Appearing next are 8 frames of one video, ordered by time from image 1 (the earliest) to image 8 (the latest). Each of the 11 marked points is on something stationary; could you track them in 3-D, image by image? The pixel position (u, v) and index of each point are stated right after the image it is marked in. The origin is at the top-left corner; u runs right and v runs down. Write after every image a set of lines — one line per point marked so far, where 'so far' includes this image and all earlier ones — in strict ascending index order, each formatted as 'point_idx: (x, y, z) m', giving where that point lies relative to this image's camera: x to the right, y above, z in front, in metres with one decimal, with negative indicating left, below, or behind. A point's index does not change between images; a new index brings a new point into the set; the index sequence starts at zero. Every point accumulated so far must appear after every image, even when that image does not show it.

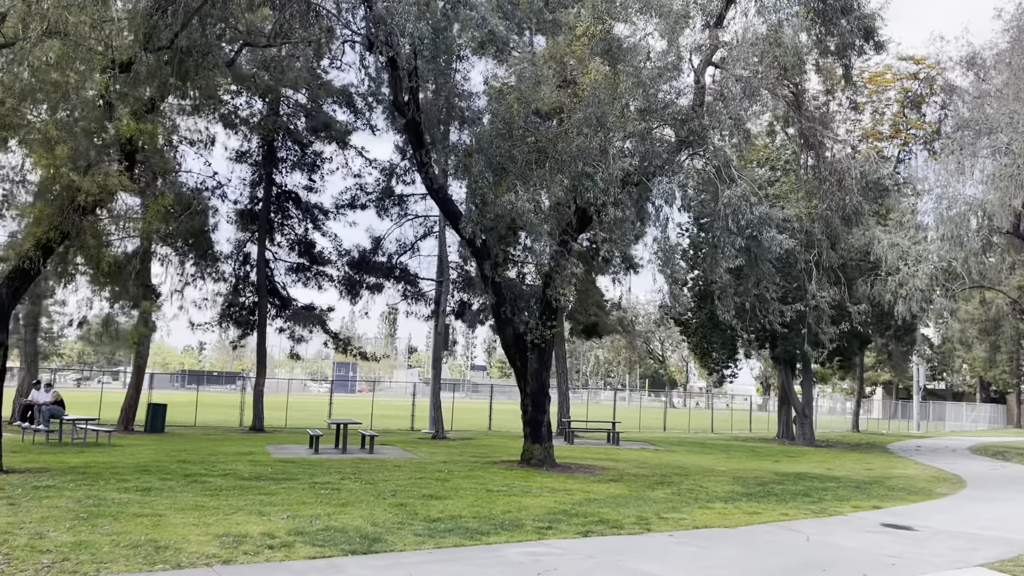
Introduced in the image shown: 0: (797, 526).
0: (+3.7, -3.1, +10.8) m
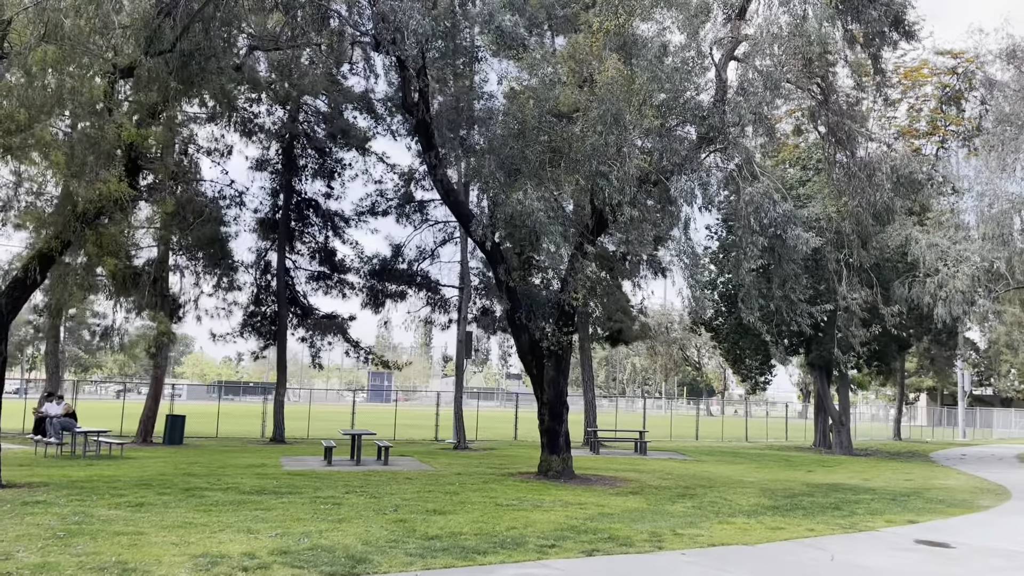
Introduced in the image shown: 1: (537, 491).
0: (+3.8, -3.1, +10.1) m
1: (+0.4, -3.5, +14.1) m
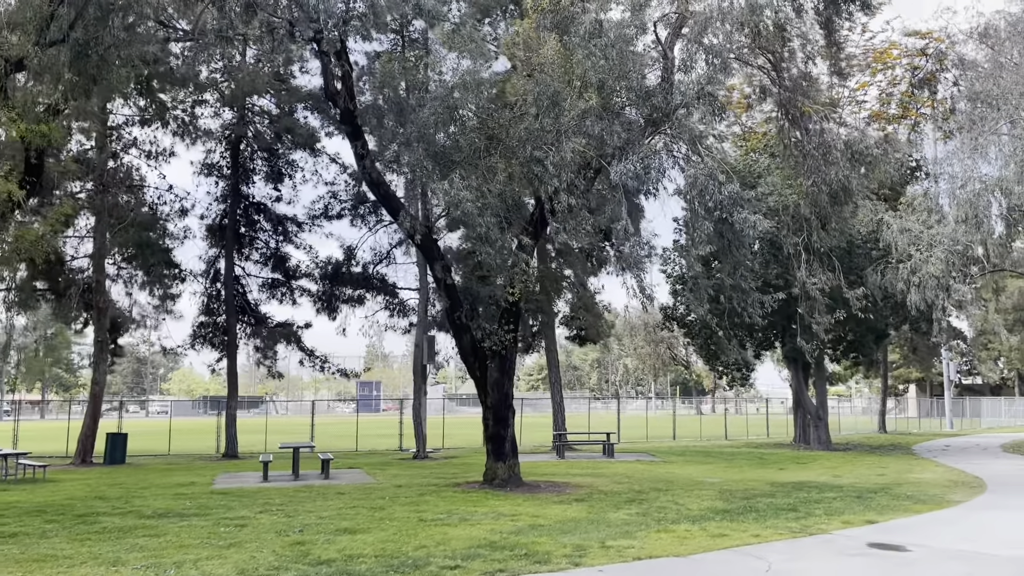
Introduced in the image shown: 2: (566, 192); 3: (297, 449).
0: (+2.8, -2.9, +9.1) m
1: (-0.6, -3.4, +13.1) m
2: (+0.9, +1.7, +14.5) m
3: (-4.7, -3.5, +18.0) m
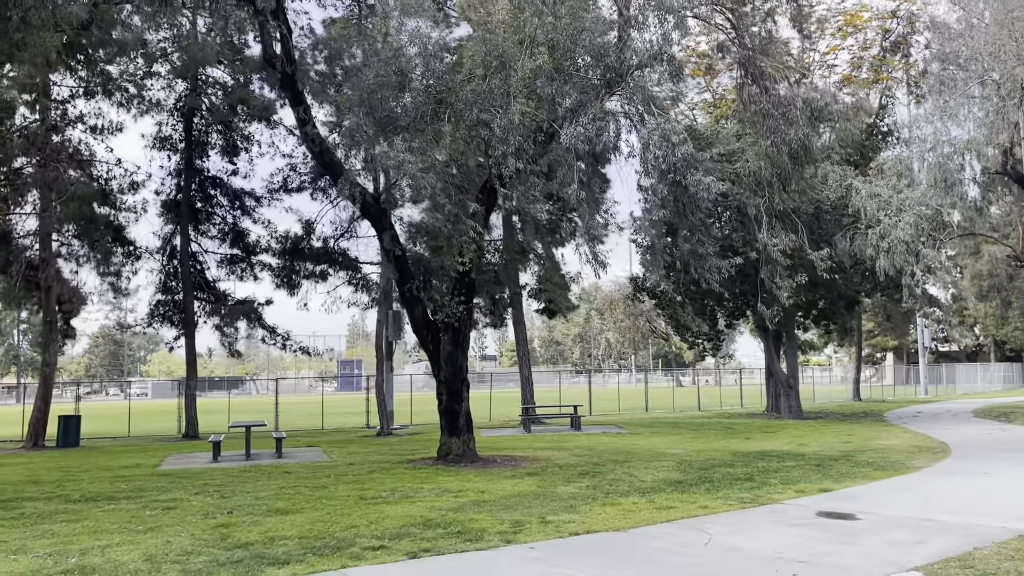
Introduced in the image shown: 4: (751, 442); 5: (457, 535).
0: (+2.0, -2.5, +8.7) m
1: (-1.4, -2.9, +12.7) m
2: (0.0, +2.2, +14.0) m
3: (-5.5, -3.0, +17.5) m
4: (+5.5, -3.5, +18.9) m
5: (-0.6, -2.5, +8.5) m
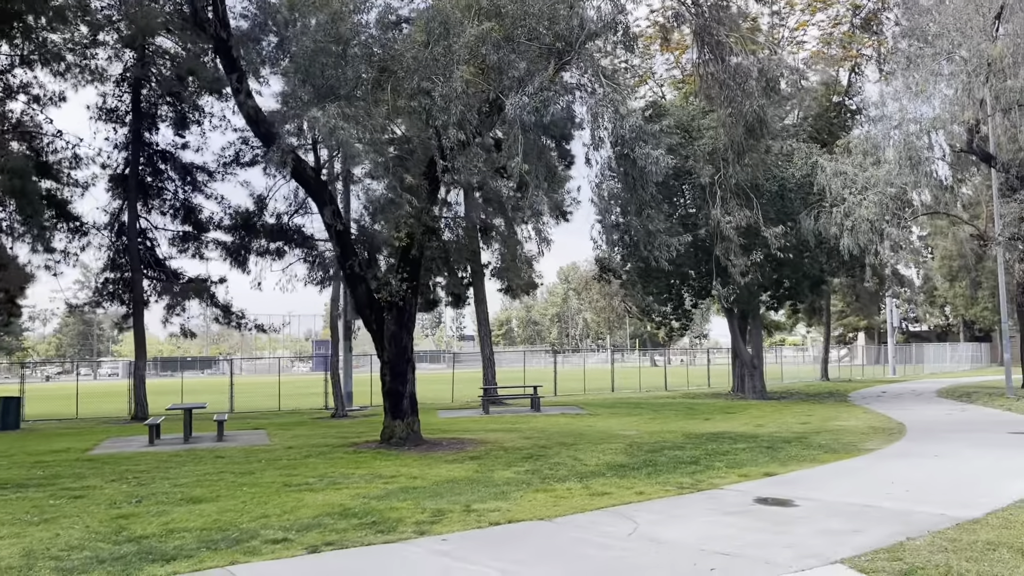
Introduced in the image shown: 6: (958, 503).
0: (+1.2, -2.3, +8.3) m
1: (-2.3, -2.6, +12.2) m
2: (-0.9, +2.6, +13.4) m
3: (-6.6, -2.5, +16.9) m
4: (+4.4, -3.0, +18.6) m
5: (-1.4, -2.3, +8.0) m
6: (+4.5, -2.2, +8.3) m
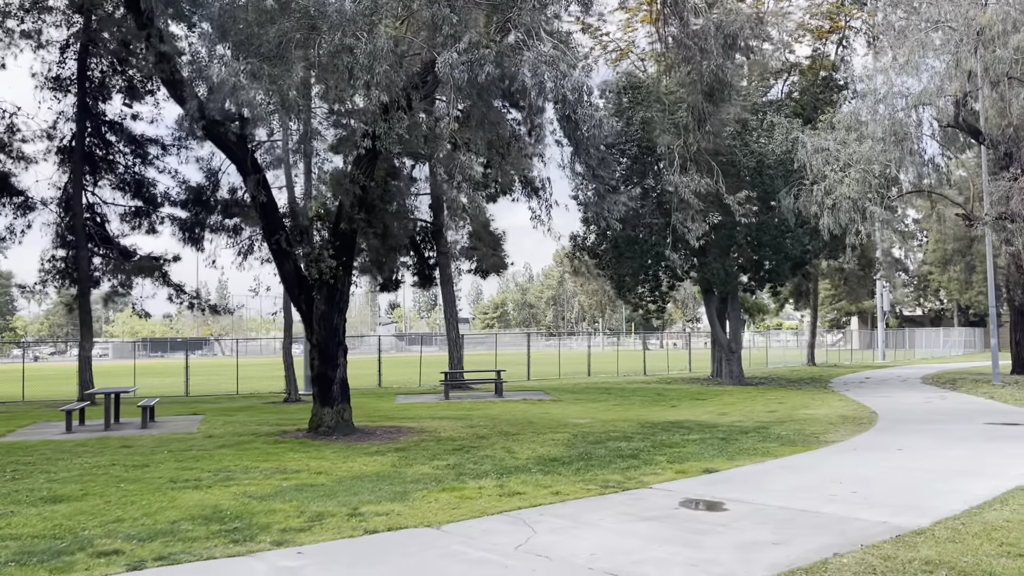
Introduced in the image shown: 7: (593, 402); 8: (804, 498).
0: (+0.2, -2.0, +7.3) m
1: (-3.3, -2.3, +11.2) m
2: (-1.9, +2.9, +12.3) m
3: (-7.6, -2.0, +15.9) m
4: (+3.4, -2.6, +17.6) m
5: (-2.4, -2.1, +7.0) m
6: (+3.4, -1.9, +7.3) m
7: (+1.9, -2.7, +19.9) m
8: (+2.9, -2.0, +8.0) m
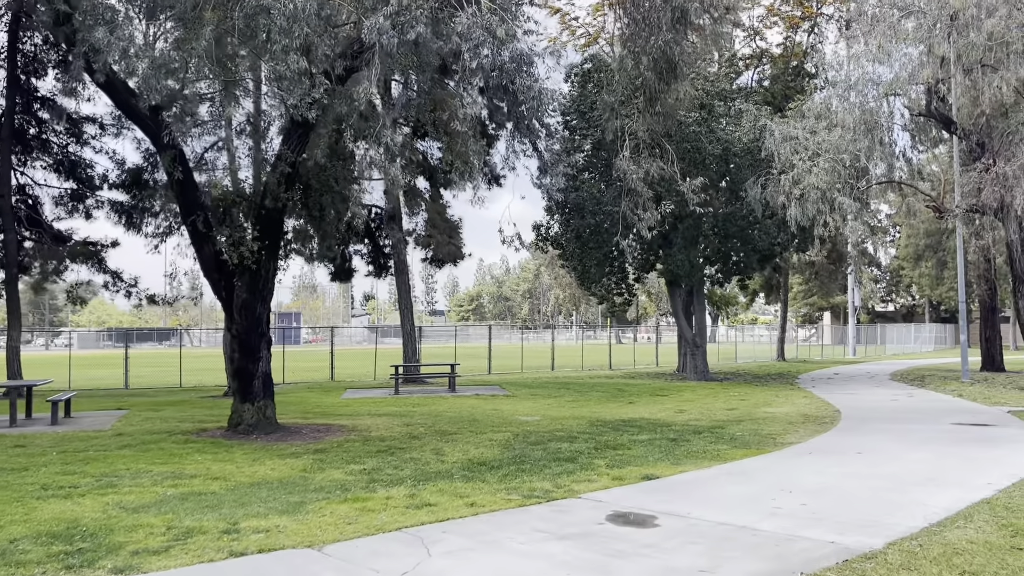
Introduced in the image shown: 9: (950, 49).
0: (-0.6, -1.9, +6.3) m
1: (-4.2, -2.1, +10.1) m
2: (-2.8, +3.1, +11.2) m
3: (-8.6, -1.8, +14.7) m
4: (+2.4, -2.4, +16.7) m
5: (-3.2, -1.9, +6.0) m
6: (+2.7, -1.8, +6.4) m
7: (+0.8, -2.5, +19.0) m
8: (+2.0, -1.9, +7.1) m
9: (+10.5, +5.7, +19.8) m
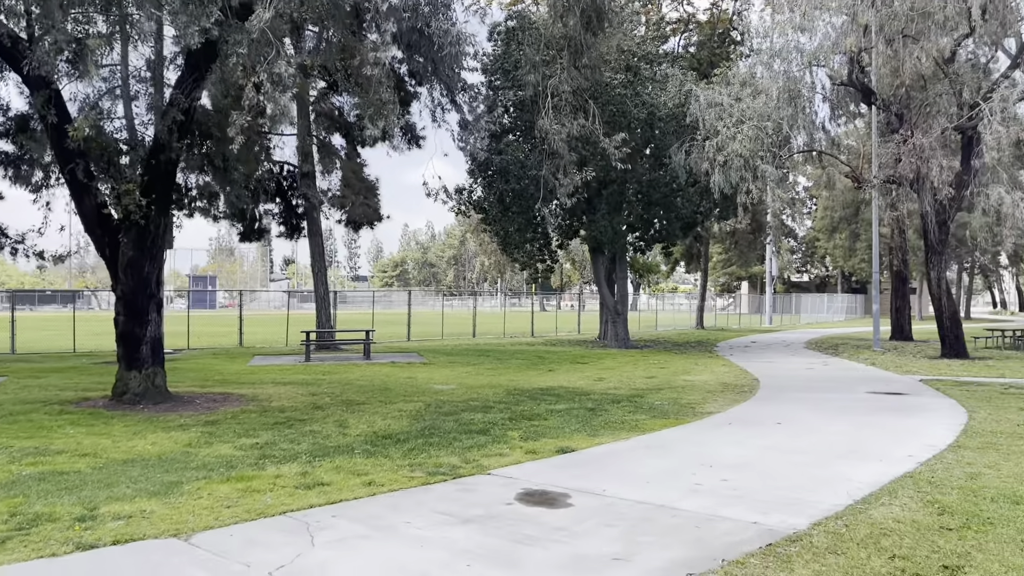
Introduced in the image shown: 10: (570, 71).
0: (-1.3, -1.6, +5.7) m
1: (-5.2, -1.6, +9.1) m
2: (-3.8, +3.7, +10.1) m
3: (-10.0, -1.0, +13.2) m
4: (+0.7, -1.7, +16.3) m
5: (-3.8, -1.6, +5.1) m
6: (+1.9, -1.6, +6.0) m
7: (-1.0, -1.7, +18.4) m
8: (+1.3, -1.6, +6.6) m
9: (+8.7, +6.5, +19.8) m
10: (+1.2, +4.5, +17.1) m
